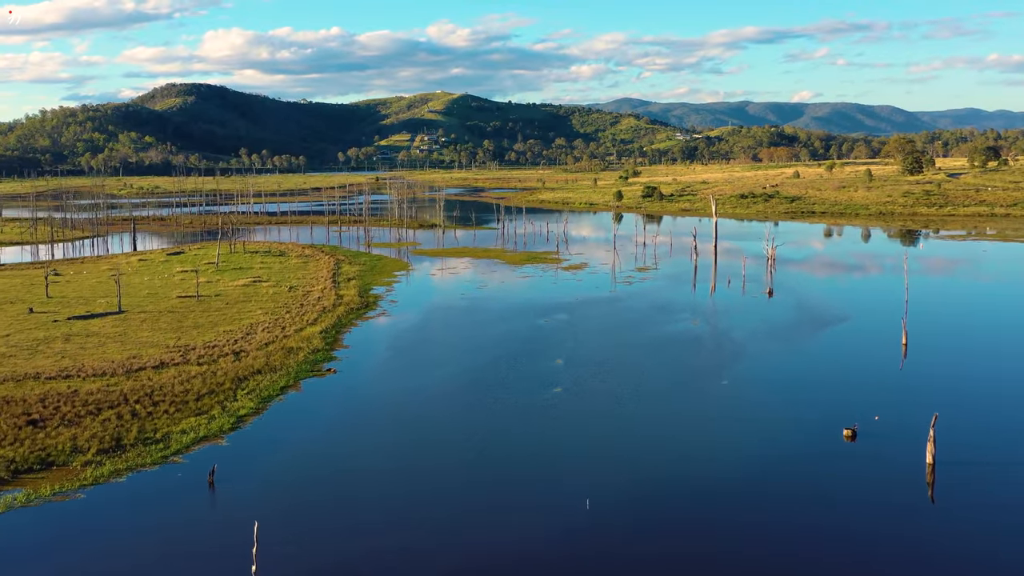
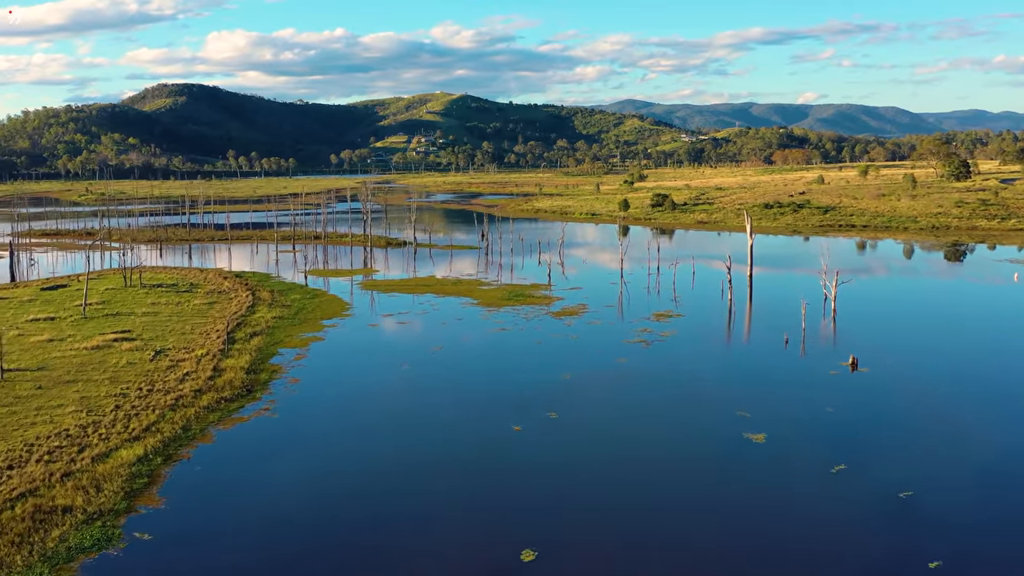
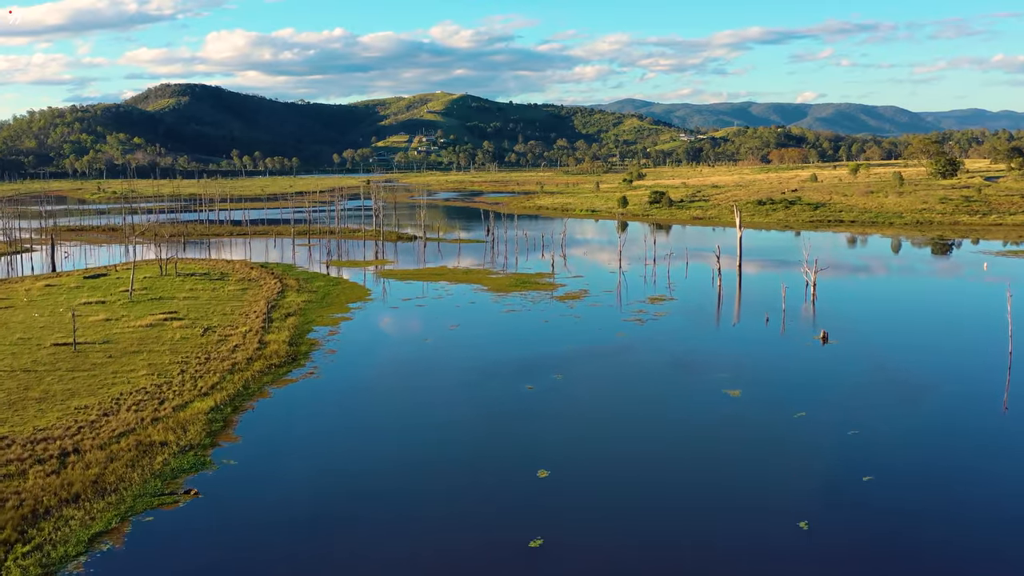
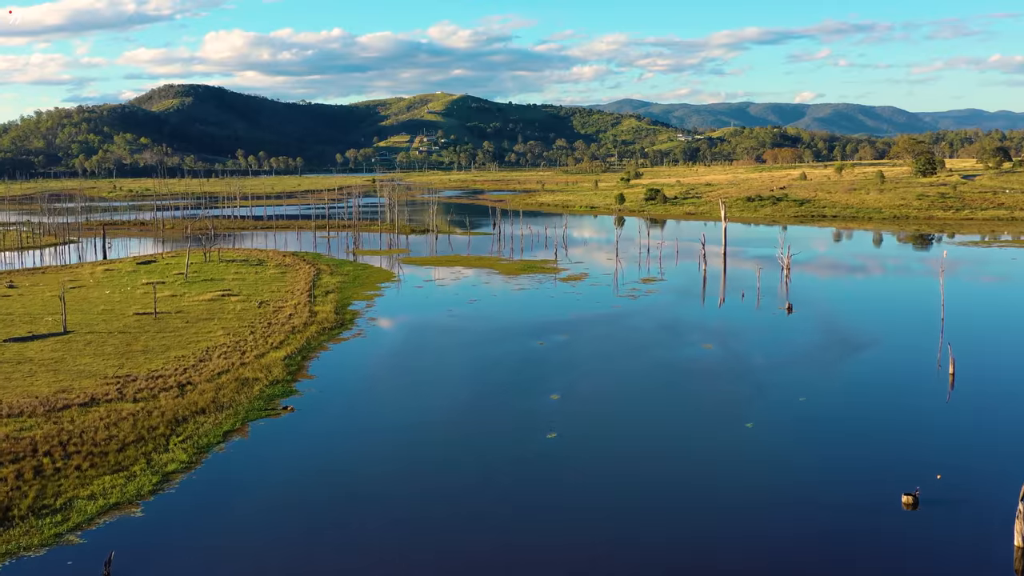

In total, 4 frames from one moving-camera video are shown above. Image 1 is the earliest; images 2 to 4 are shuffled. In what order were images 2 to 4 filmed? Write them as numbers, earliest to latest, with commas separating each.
4, 3, 2
